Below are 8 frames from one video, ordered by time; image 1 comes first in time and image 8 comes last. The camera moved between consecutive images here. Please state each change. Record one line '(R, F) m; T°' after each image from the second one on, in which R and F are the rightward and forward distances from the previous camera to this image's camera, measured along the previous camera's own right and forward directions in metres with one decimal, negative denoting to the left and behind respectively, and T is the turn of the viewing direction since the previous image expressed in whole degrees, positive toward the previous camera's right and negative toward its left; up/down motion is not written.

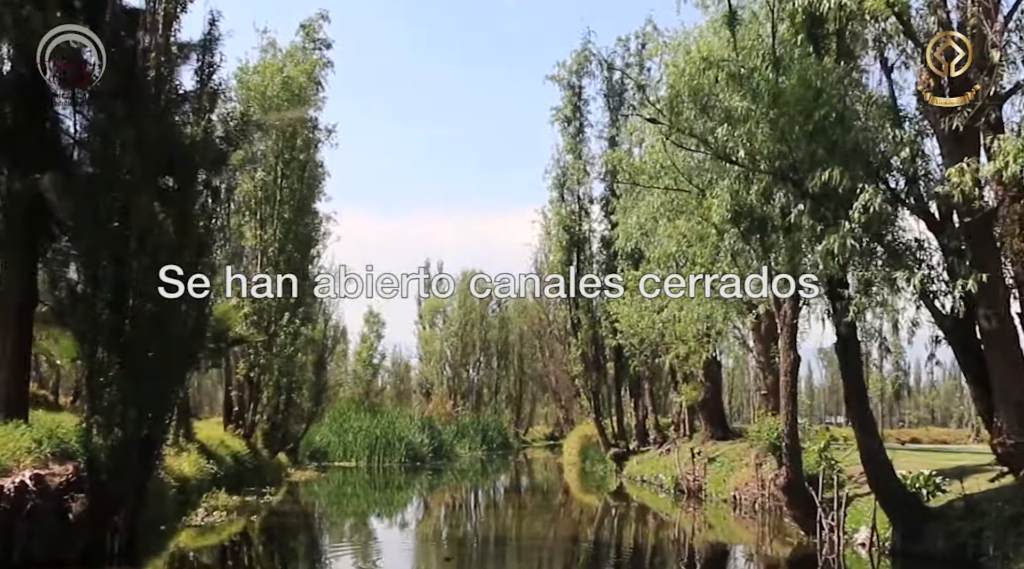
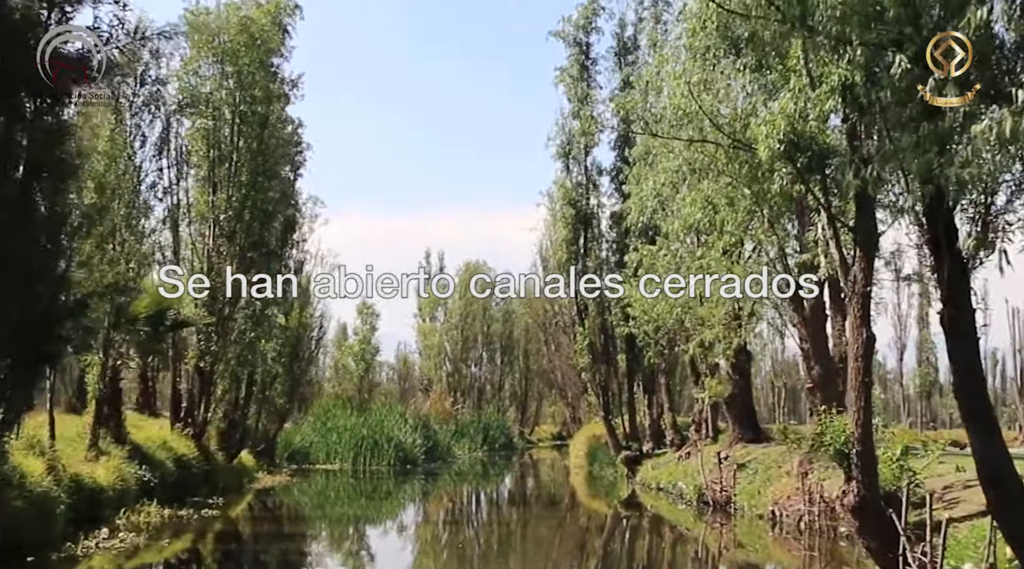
(+0.3, +3.7) m; 0°
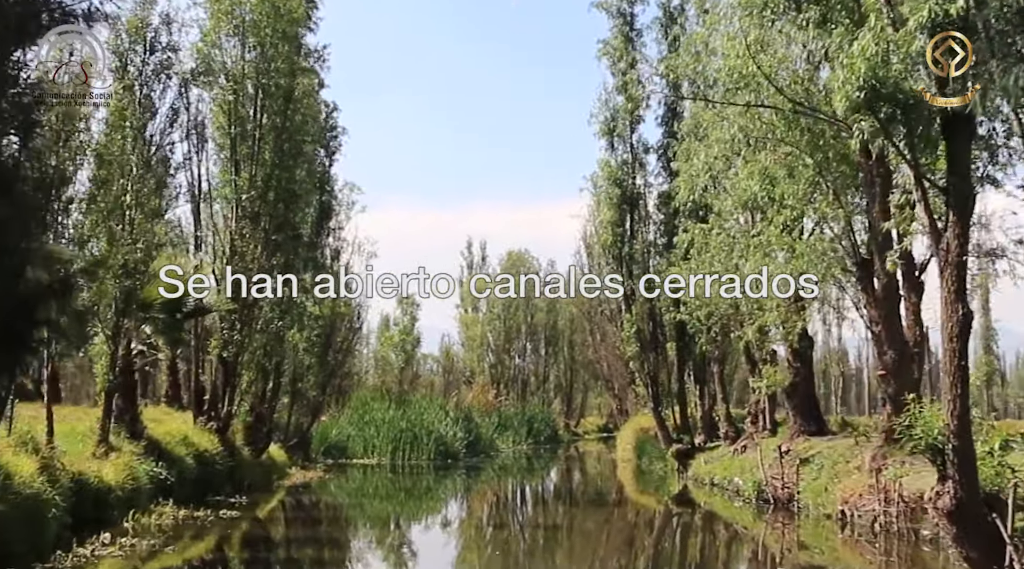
(+0.1, +1.4) m; -2°
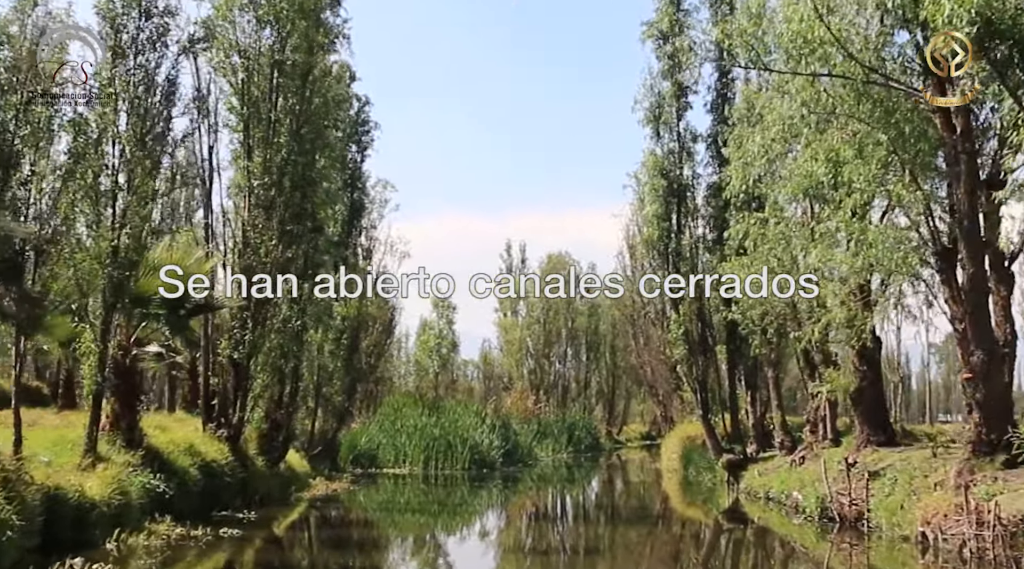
(+0.1, +1.8) m; -2°
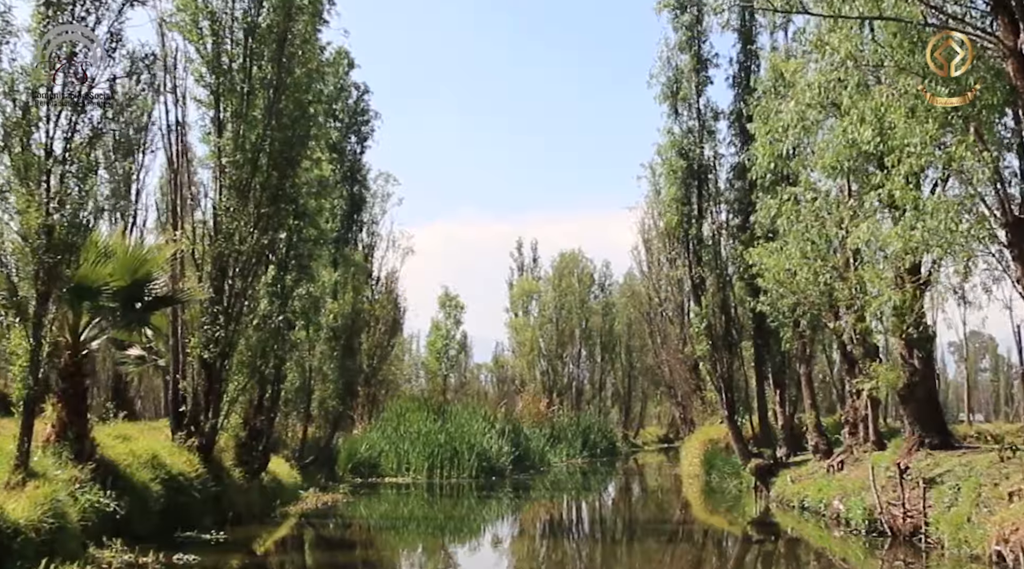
(+0.2, +2.0) m; -1°
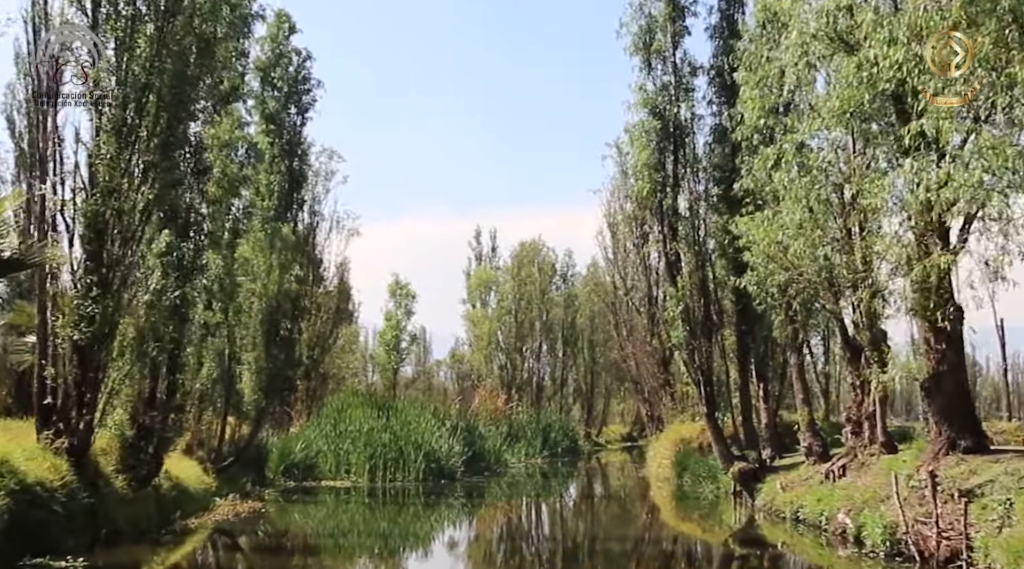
(+0.2, +2.9) m; +2°
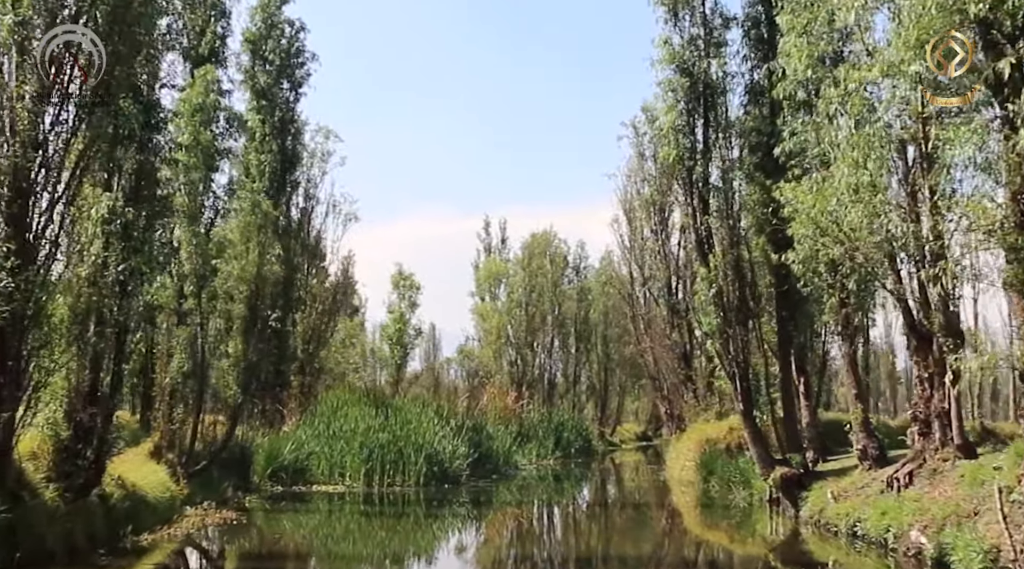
(0.0, +2.4) m; -1°
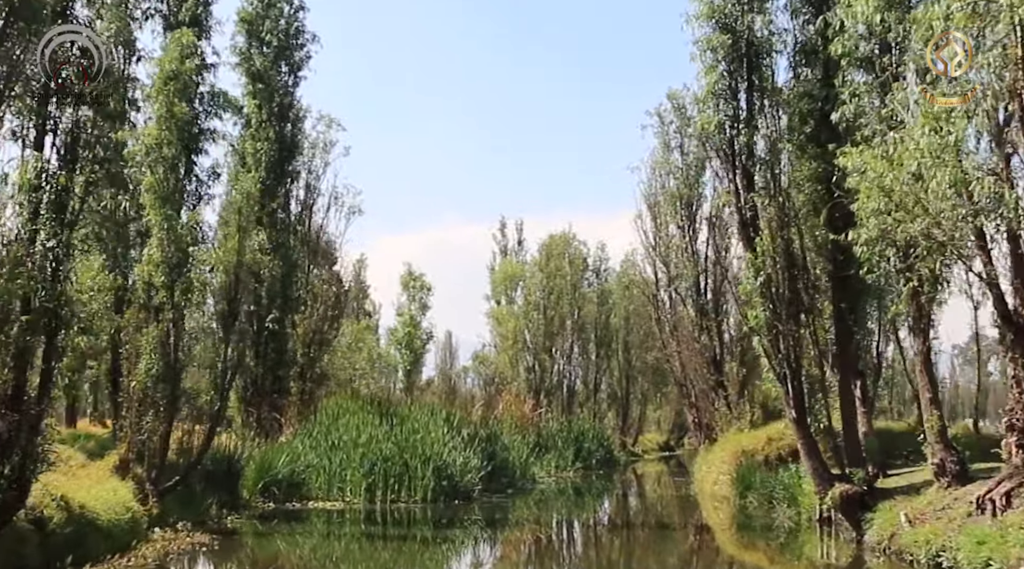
(0.0, +2.3) m; -1°
